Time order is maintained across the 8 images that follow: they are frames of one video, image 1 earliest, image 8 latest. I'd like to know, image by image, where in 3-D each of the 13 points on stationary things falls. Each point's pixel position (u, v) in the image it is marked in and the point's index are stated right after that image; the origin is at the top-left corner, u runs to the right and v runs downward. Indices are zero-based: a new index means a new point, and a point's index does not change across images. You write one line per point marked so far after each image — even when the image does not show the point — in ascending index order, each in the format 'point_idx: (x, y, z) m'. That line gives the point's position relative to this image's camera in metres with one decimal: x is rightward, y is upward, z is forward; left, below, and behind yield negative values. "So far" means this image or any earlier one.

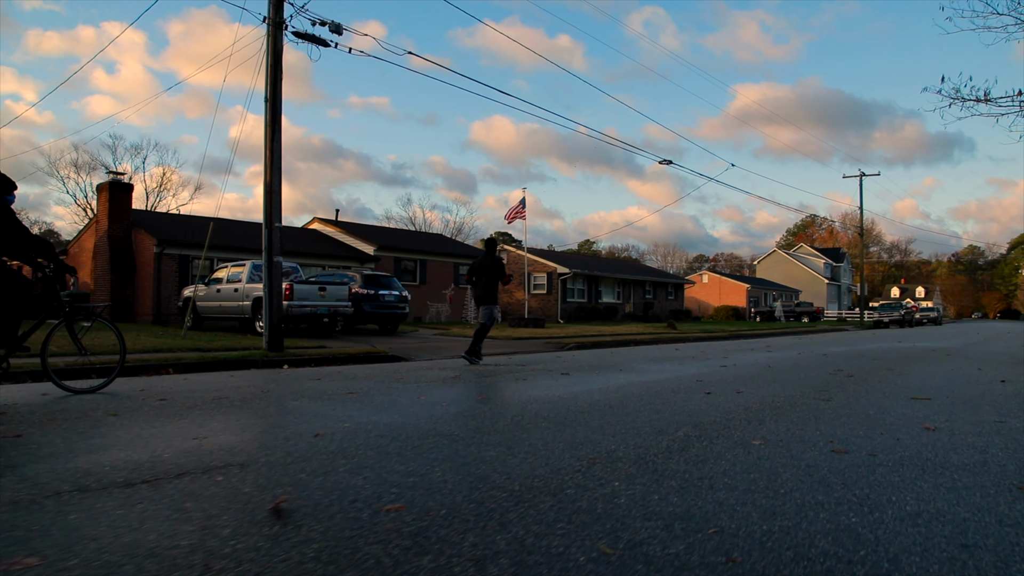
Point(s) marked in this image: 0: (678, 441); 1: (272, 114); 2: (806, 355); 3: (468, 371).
0: (+1.2, -1.1, +5.0) m
1: (-5.1, +3.7, +14.9) m
2: (+6.7, -1.5, +16.0) m
3: (-0.7, -1.3, +11.3) m
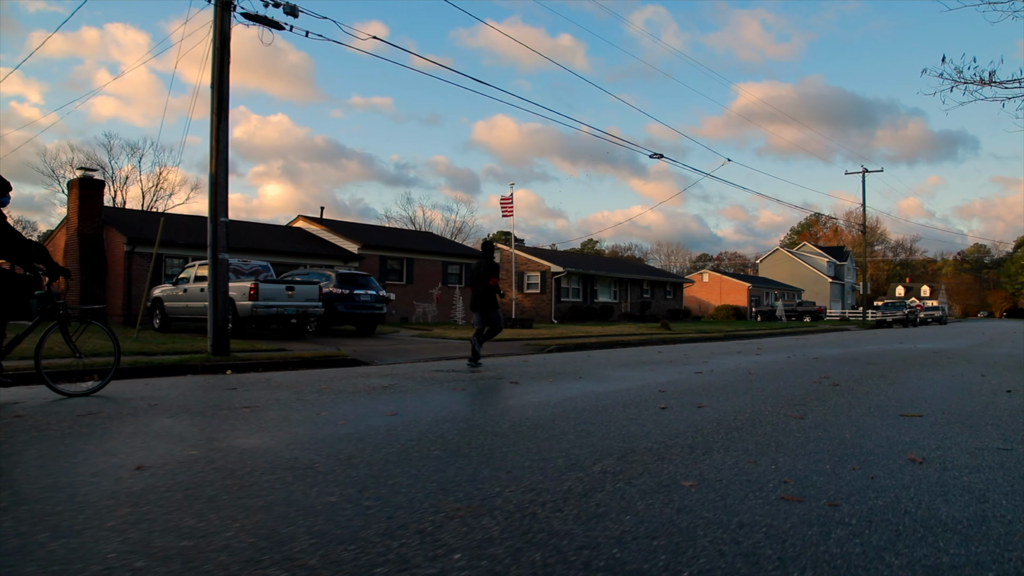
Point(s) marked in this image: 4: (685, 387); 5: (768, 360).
0: (+0.4, -1.1, +3.9) m
1: (-5.8, +3.7, +13.8) m
2: (+6.0, -1.4, +14.8) m
3: (-1.4, -1.3, +10.2) m
4: (+2.1, -1.2, +8.5) m
5: (+5.0, -1.4, +13.7) m
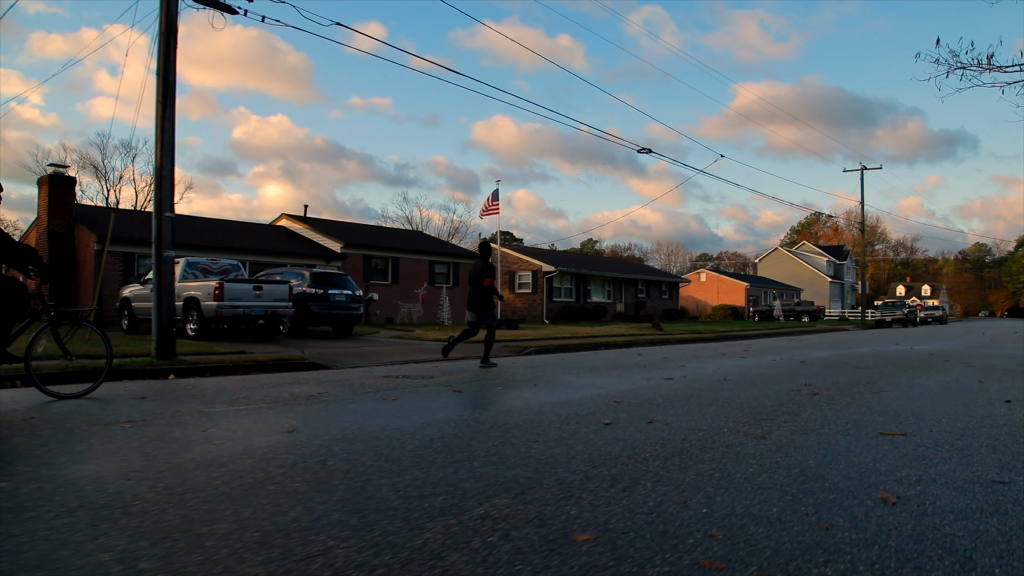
0: (-0.2, -1.0, +3.0) m
1: (-6.4, +3.7, +12.9) m
2: (+5.4, -1.4, +13.9) m
3: (-2.1, -1.2, +9.3) m
4: (+1.5, -1.2, +7.6) m
5: (+4.4, -1.4, +12.8) m
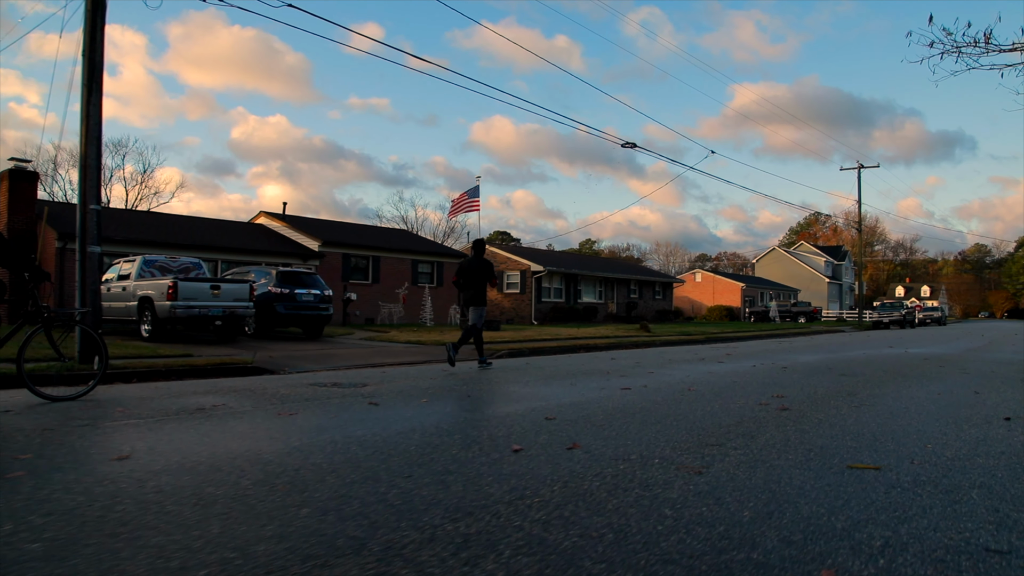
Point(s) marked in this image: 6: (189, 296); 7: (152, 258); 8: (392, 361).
0: (-1.0, -1.0, +1.9) m
1: (-7.2, +3.7, +11.9) m
2: (+4.6, -1.4, +12.9) m
3: (-2.8, -1.2, +8.2) m
4: (+0.7, -1.1, +6.6) m
5: (+3.6, -1.3, +11.8) m
6: (-8.3, -0.2, +18.1) m
7: (-10.1, +0.8, +19.6) m
8: (-2.7, -1.6, +15.7) m
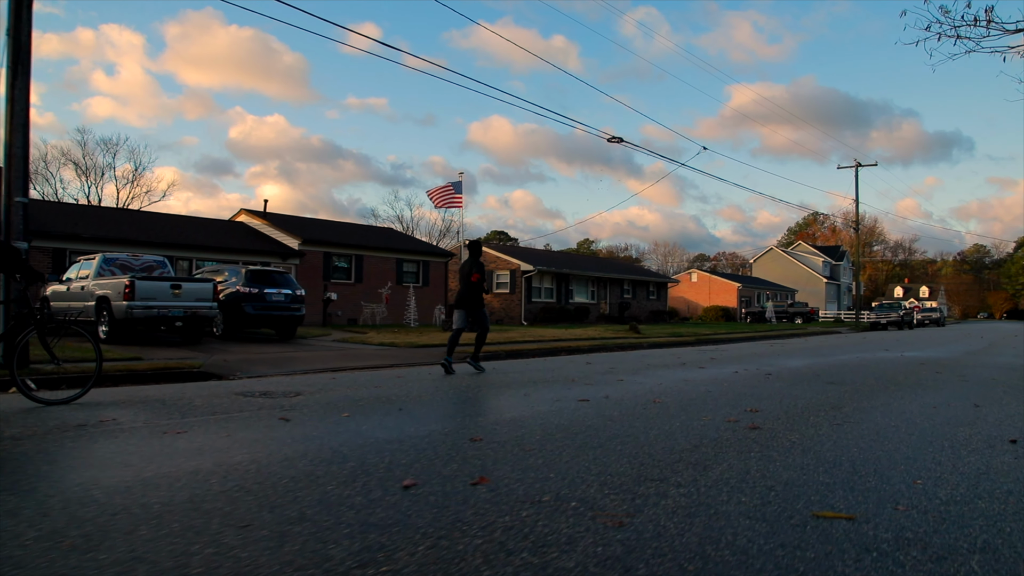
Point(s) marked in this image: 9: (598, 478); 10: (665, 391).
0: (-1.6, -1.0, +1.0) m
1: (-7.8, +3.7, +11.0) m
2: (+4.0, -1.4, +12.0) m
3: (-3.4, -1.2, +7.3) m
4: (+0.1, -1.1, +5.7) m
5: (+3.0, -1.3, +10.9) m
6: (-8.9, -0.2, +17.2) m
7: (-10.7, +0.9, +18.7) m
8: (-3.3, -1.6, +14.8) m
9: (+0.5, -1.1, +3.9) m
10: (+1.8, -1.2, +8.3) m
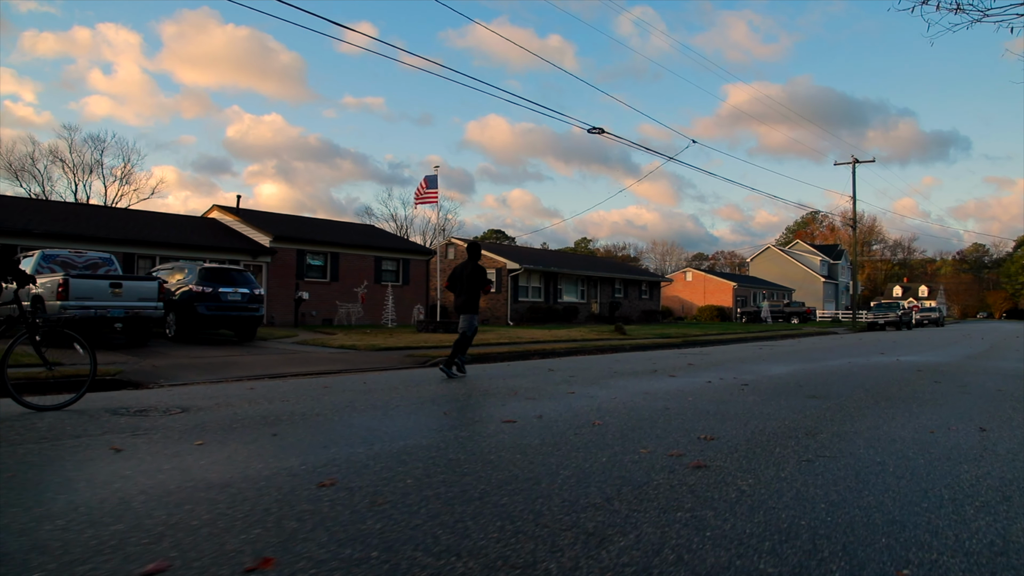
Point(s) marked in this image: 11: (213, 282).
0: (-2.3, -1.0, -0.2) m
1: (-8.6, +3.8, +9.7) m
2: (+3.2, -1.4, +10.7) m
3: (-4.2, -1.2, +6.1) m
4: (-0.6, -1.1, +4.4) m
5: (+2.3, -1.3, +9.6) m
6: (-9.7, -0.2, +15.9) m
7: (-11.5, +0.9, +17.4) m
8: (-4.1, -1.6, +13.5) m
9: (-0.3, -1.0, +2.7) m
10: (+1.1, -1.2, +7.1) m
11: (-8.2, +0.2, +19.3) m
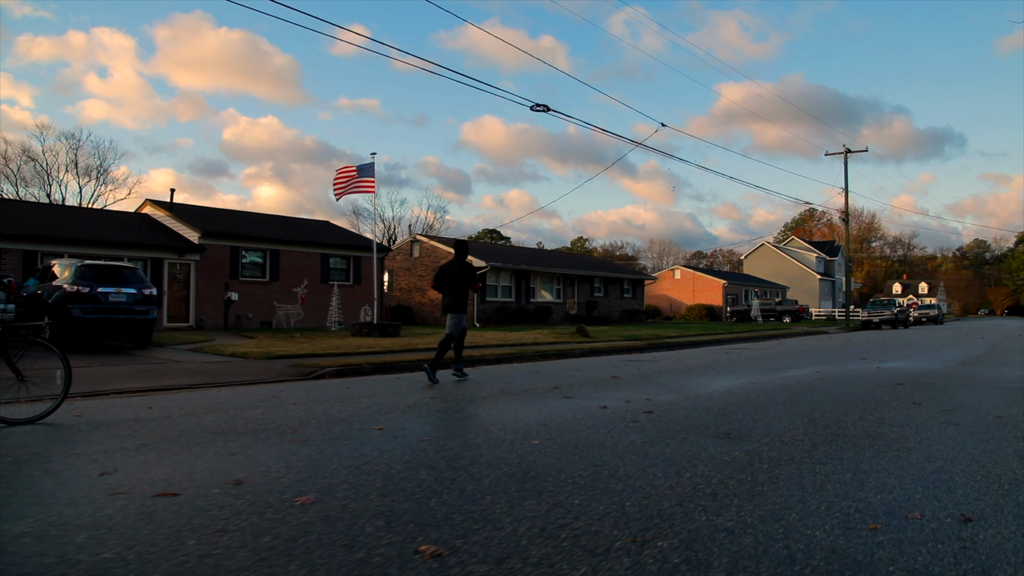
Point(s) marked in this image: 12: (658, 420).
0: (-4.1, -0.9, -2.8) m
1: (-10.4, +3.8, +7.1) m
2: (+1.4, -1.3, +8.1) m
3: (-6.0, -1.1, +3.5) m
4: (-2.4, -1.0, +1.8) m
5: (+0.5, -1.2, +7.1) m
6: (-11.5, -0.2, +13.4) m
7: (-13.3, +0.9, +14.9) m
8: (-5.8, -1.5, +11.0) m
9: (-2.1, -0.9, +0.1) m
10: (-0.7, -1.1, +4.5) m
11: (-10.0, +0.2, +16.7) m
12: (+1.3, -1.2, +6.2) m
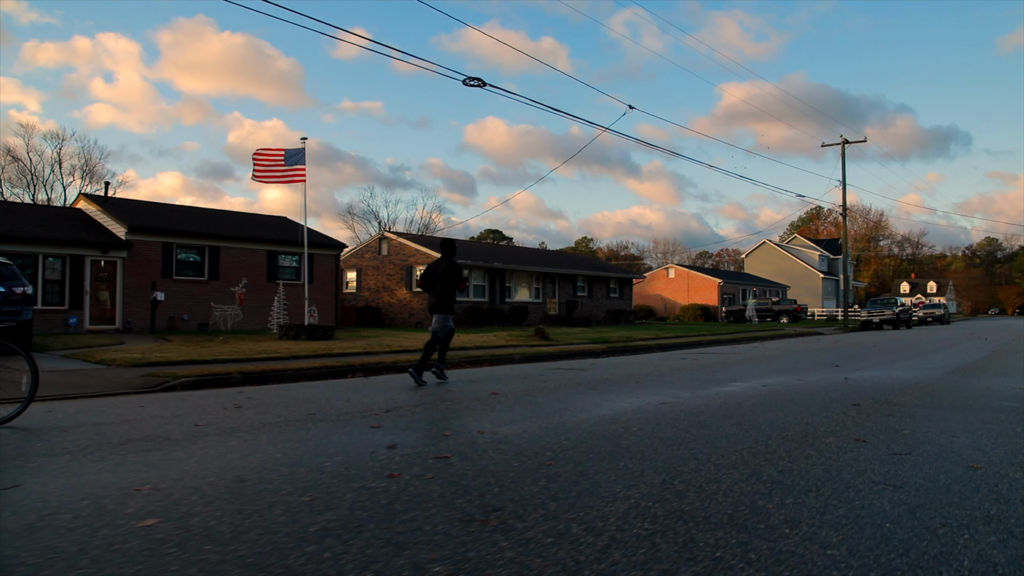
0: (-6.0, -0.8, -5.0) m
1: (-12.1, +3.9, +5.1) m
2: (-0.3, -1.1, +5.9) m
3: (-7.7, -1.0, +1.4) m
4: (-4.2, -0.9, -0.4) m
5: (-1.2, -1.1, +4.8) m
6: (-13.2, -0.1, +11.3) m
7: (-14.9, +0.9, +12.8) m
8: (-7.5, -1.5, +8.8) m
9: (-3.9, -0.8, -2.1) m
10: (-2.5, -1.0, +2.3) m
11: (-11.6, +0.2, +14.6) m
12: (-0.5, -1.0, +4.0) m
